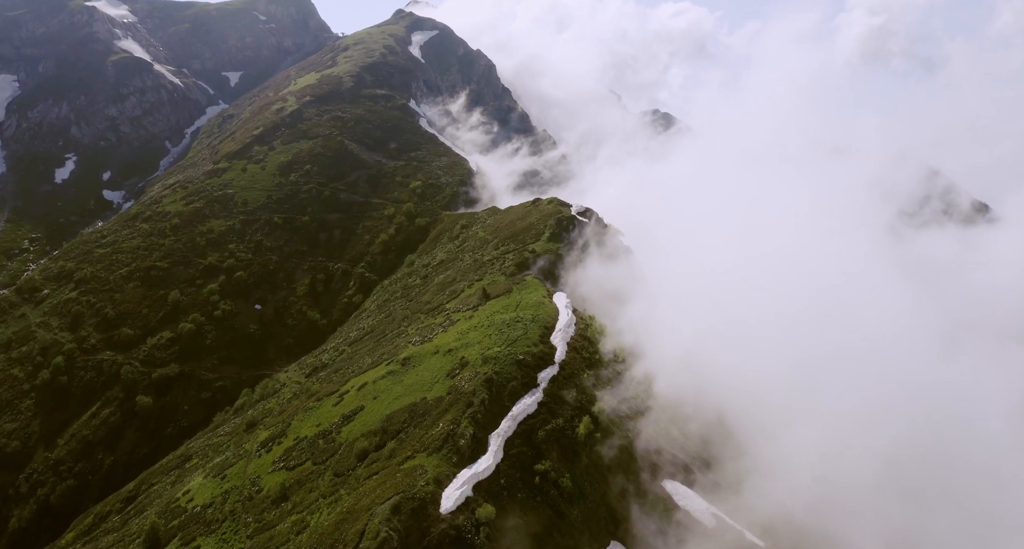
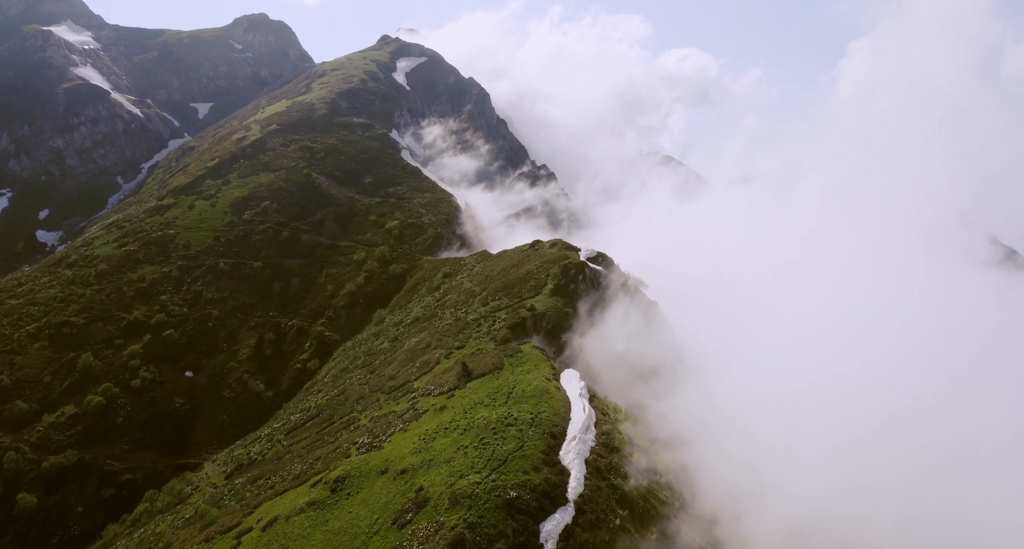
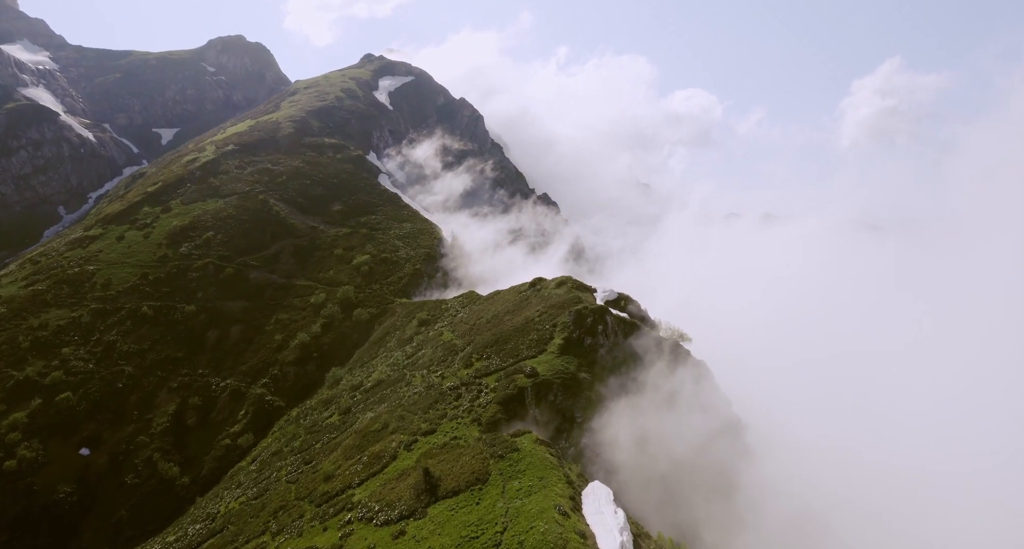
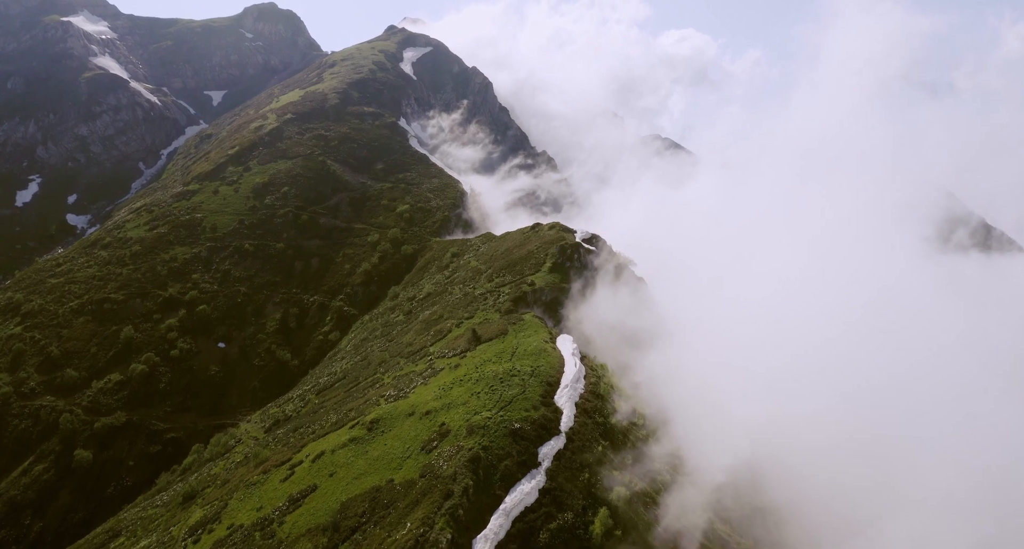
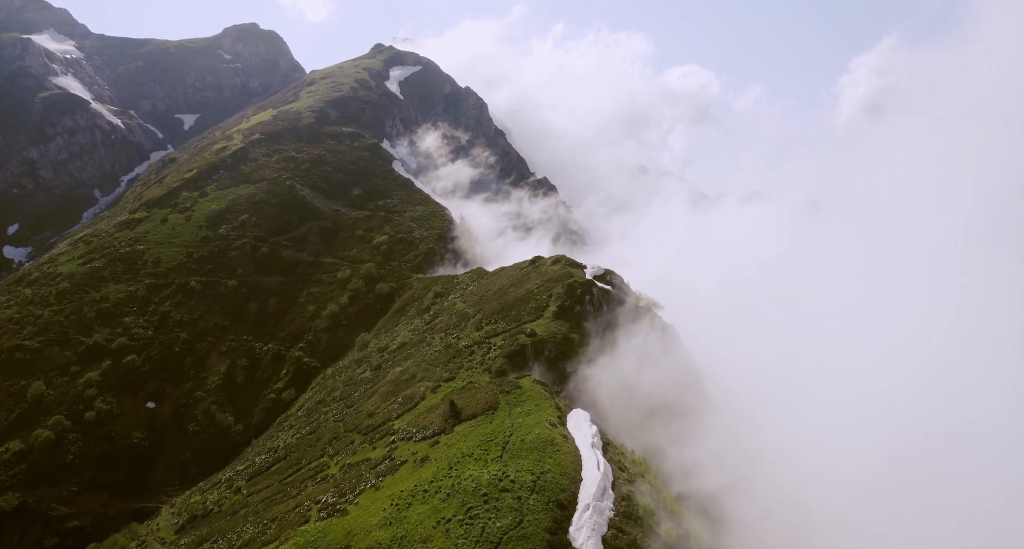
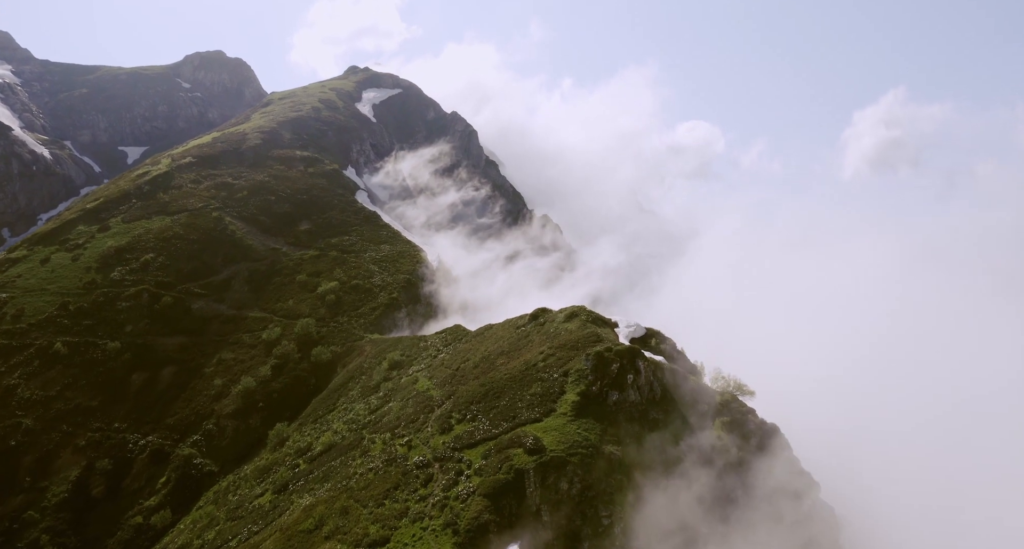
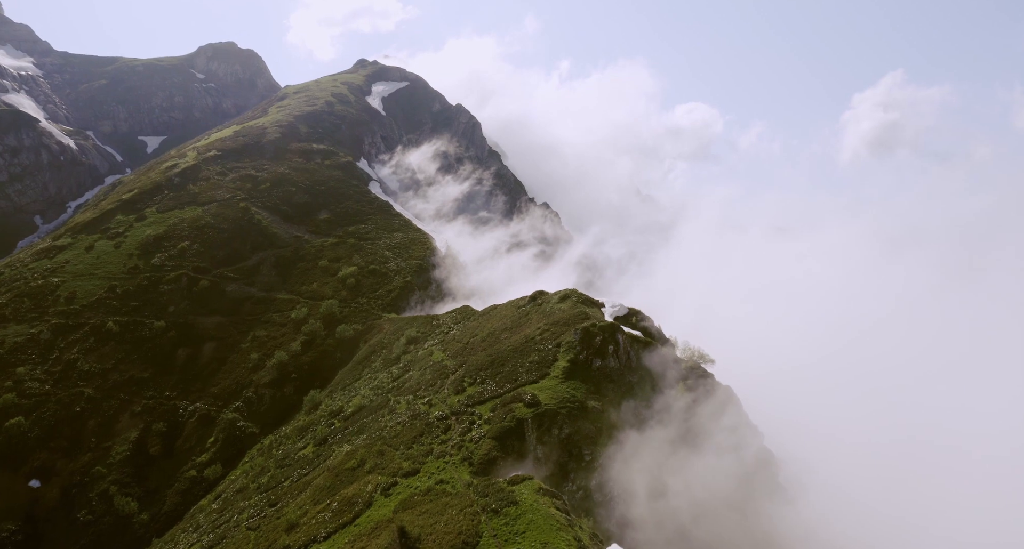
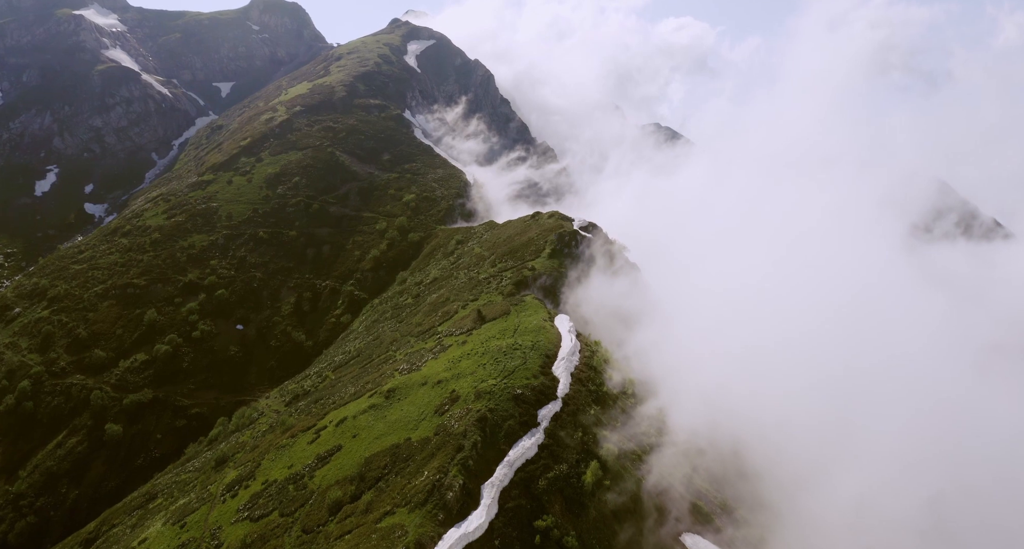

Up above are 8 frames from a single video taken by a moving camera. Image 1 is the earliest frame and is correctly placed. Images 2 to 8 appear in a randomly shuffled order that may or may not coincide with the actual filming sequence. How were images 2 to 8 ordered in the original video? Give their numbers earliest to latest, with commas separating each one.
8, 4, 2, 5, 3, 7, 6
